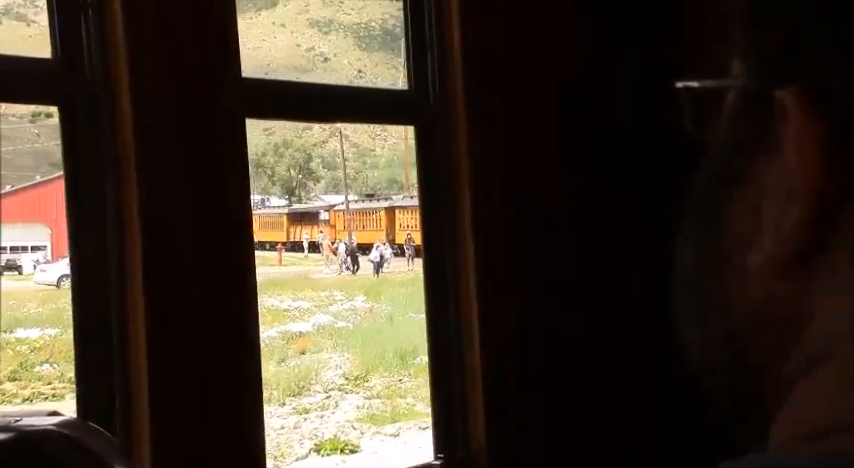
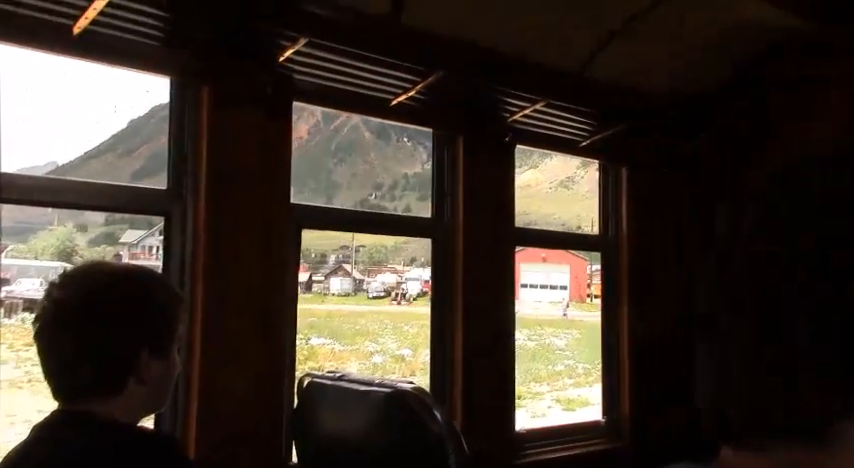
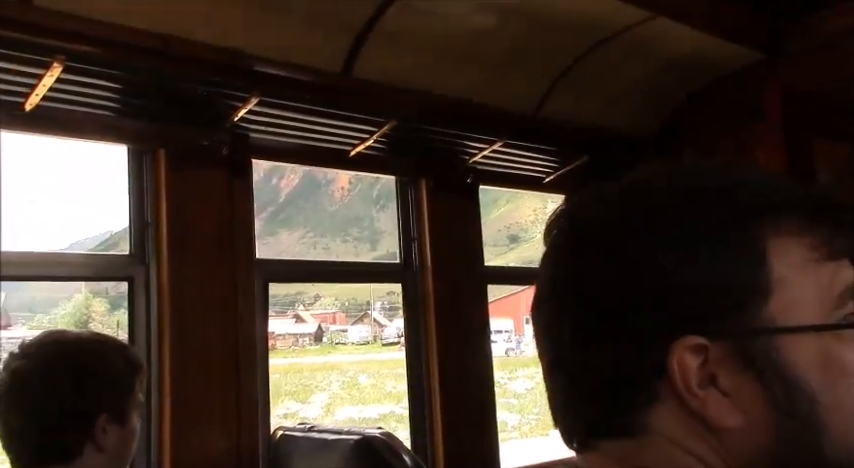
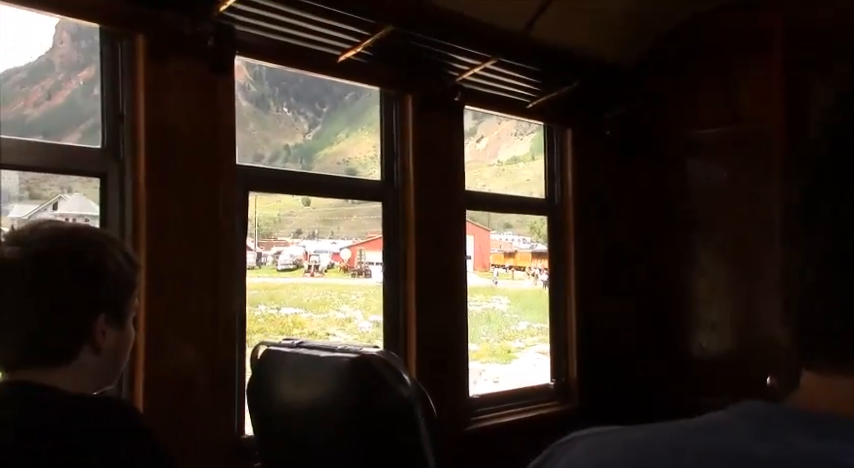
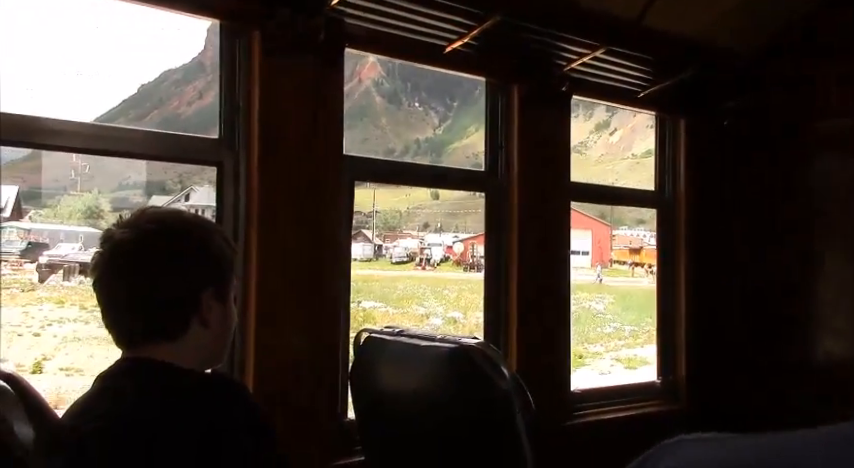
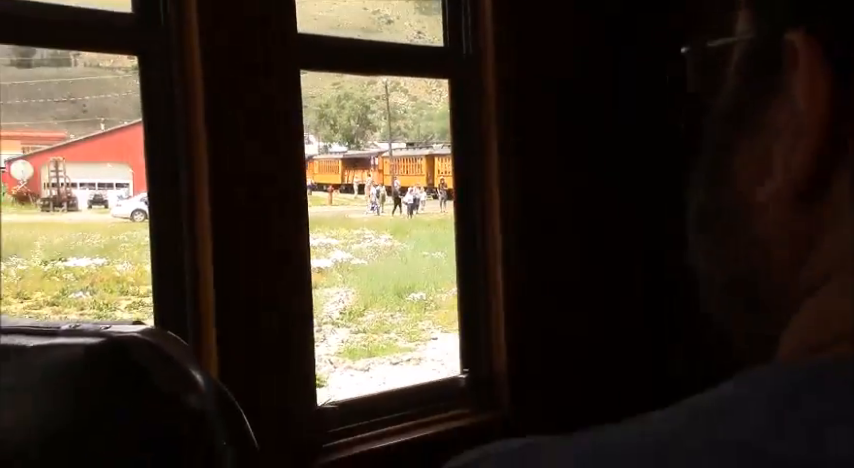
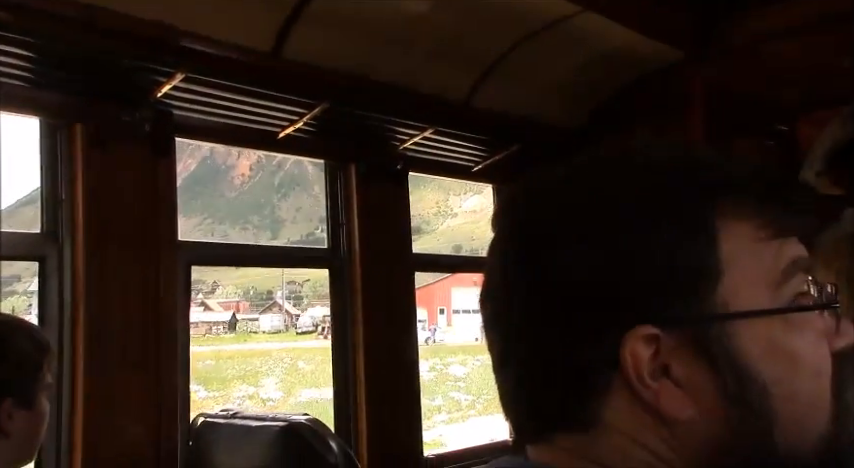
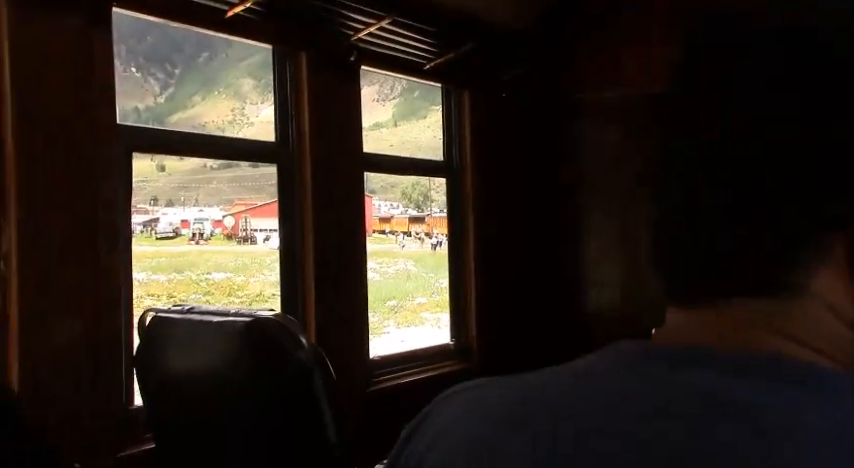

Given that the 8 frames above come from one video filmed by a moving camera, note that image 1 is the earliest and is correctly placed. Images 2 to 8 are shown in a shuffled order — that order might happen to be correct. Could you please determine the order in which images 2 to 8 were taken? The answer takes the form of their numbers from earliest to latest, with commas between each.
6, 8, 4, 5, 2, 7, 3
